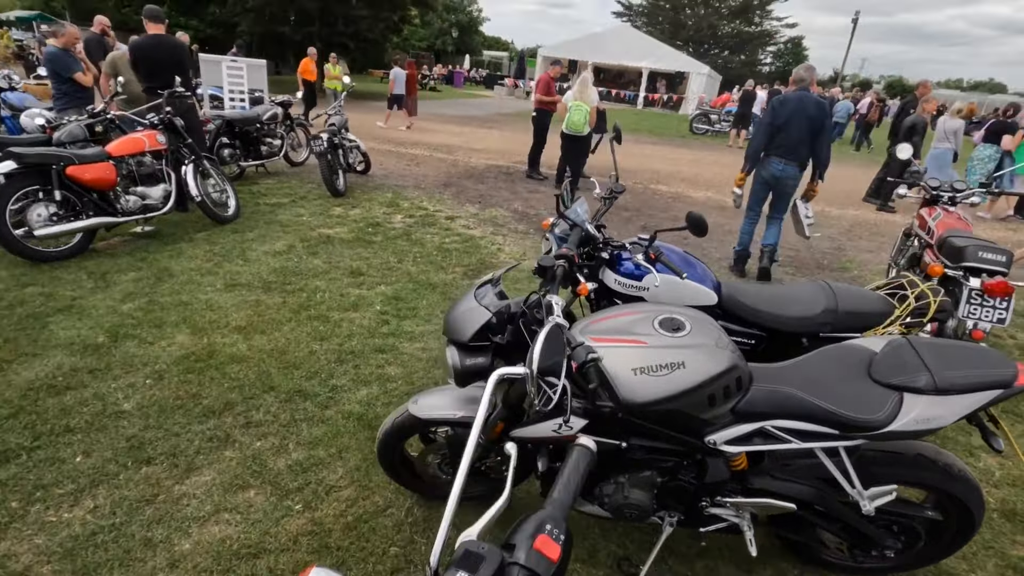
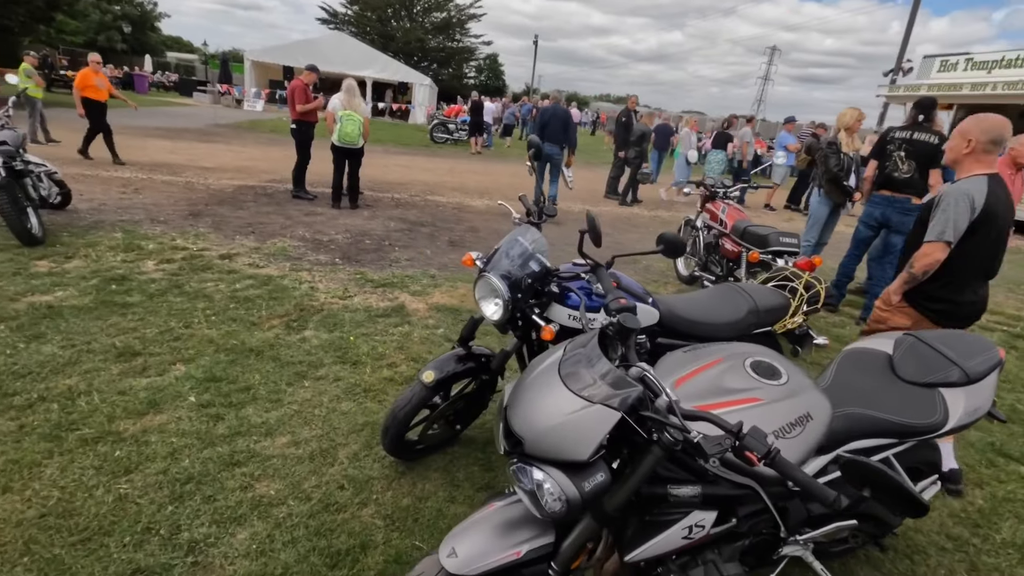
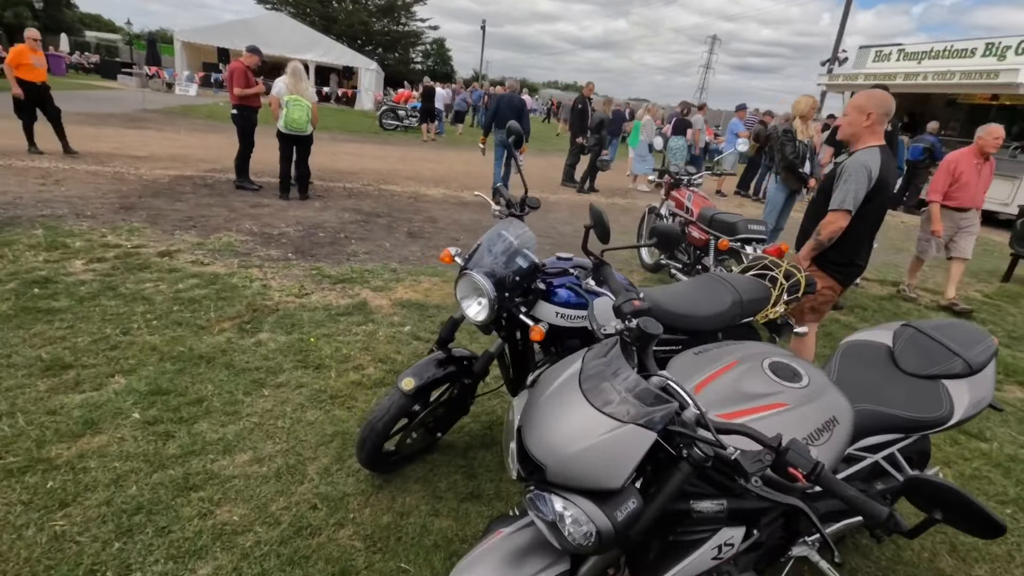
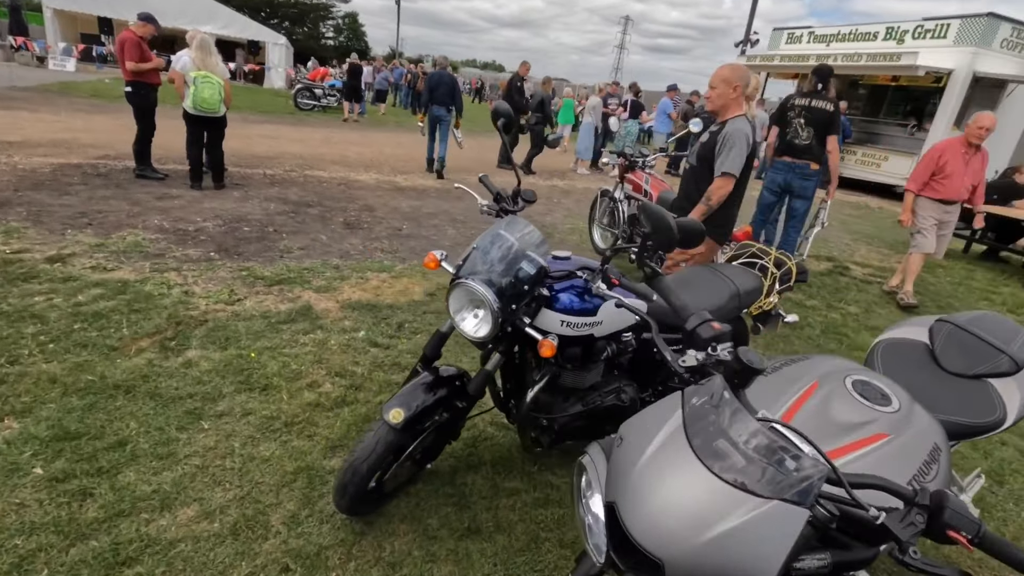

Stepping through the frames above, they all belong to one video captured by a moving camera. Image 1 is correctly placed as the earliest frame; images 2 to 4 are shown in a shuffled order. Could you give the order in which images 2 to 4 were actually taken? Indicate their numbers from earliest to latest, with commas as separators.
2, 3, 4
